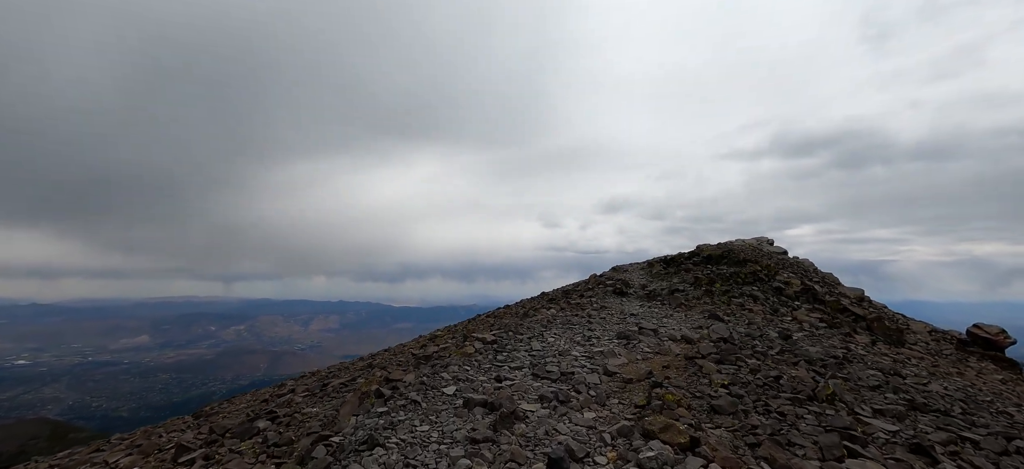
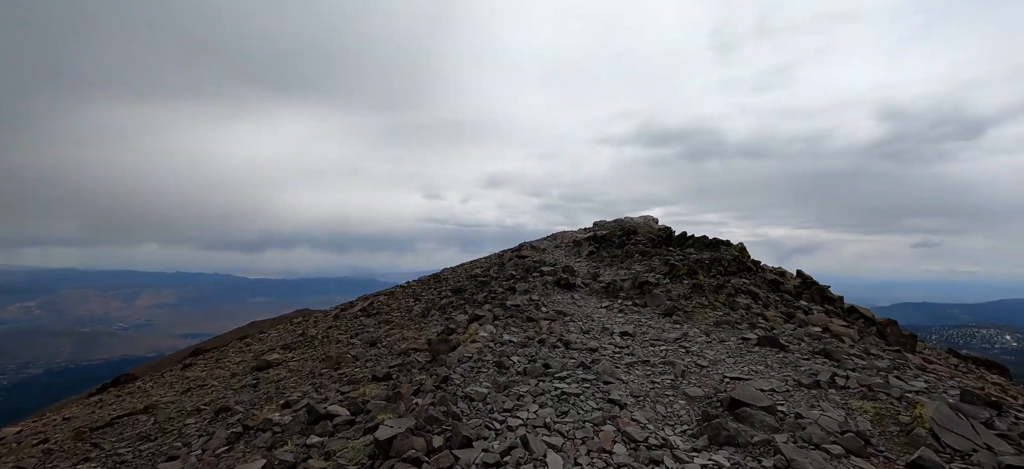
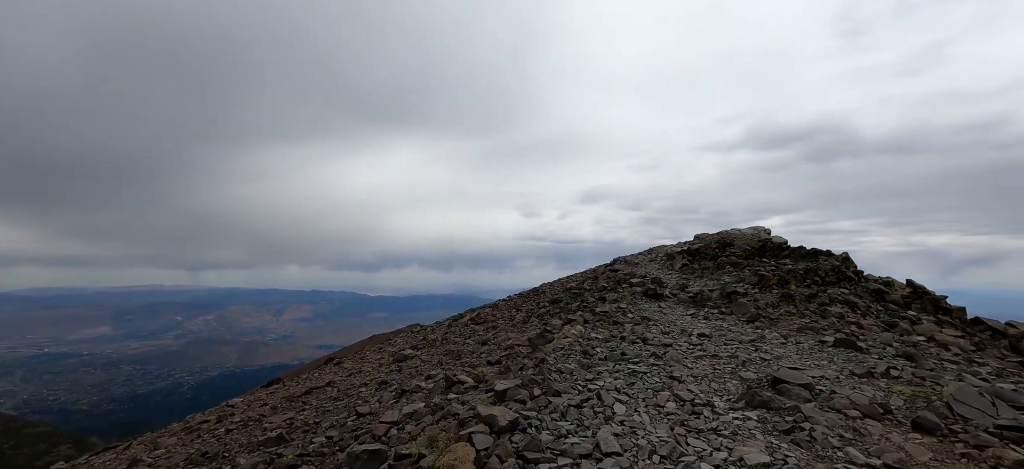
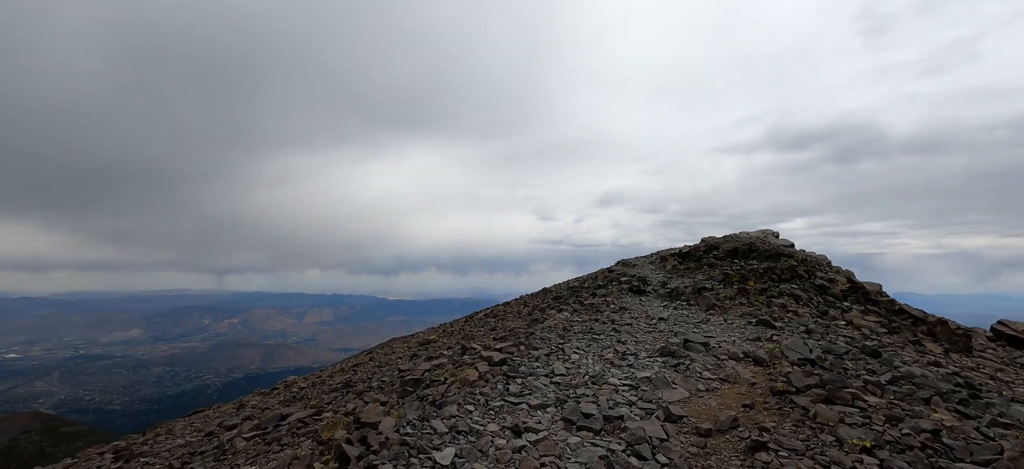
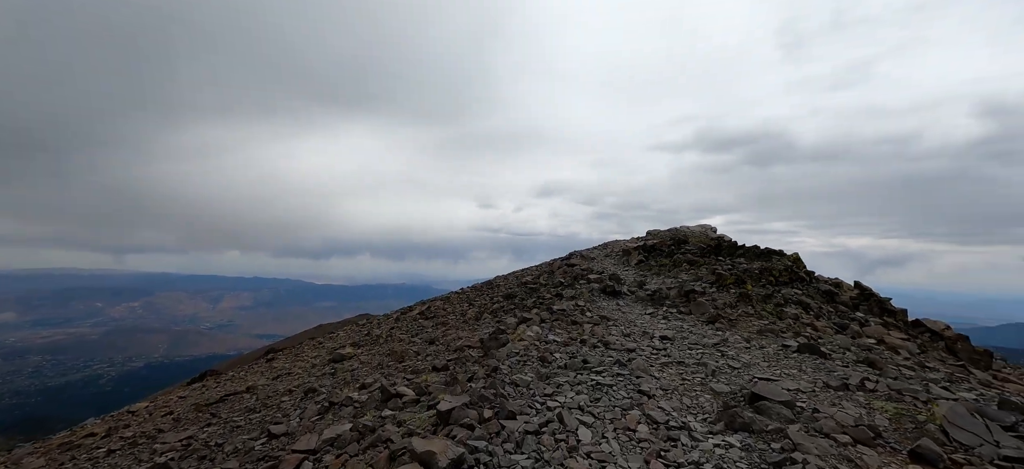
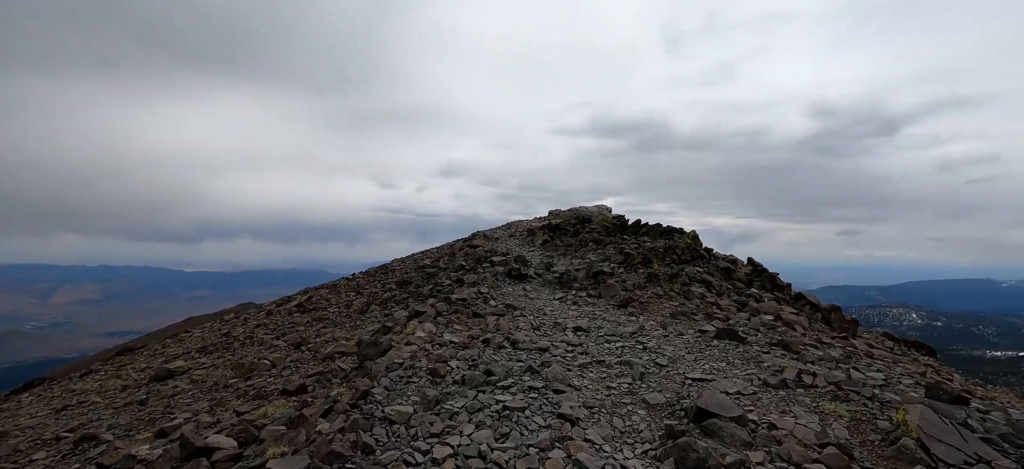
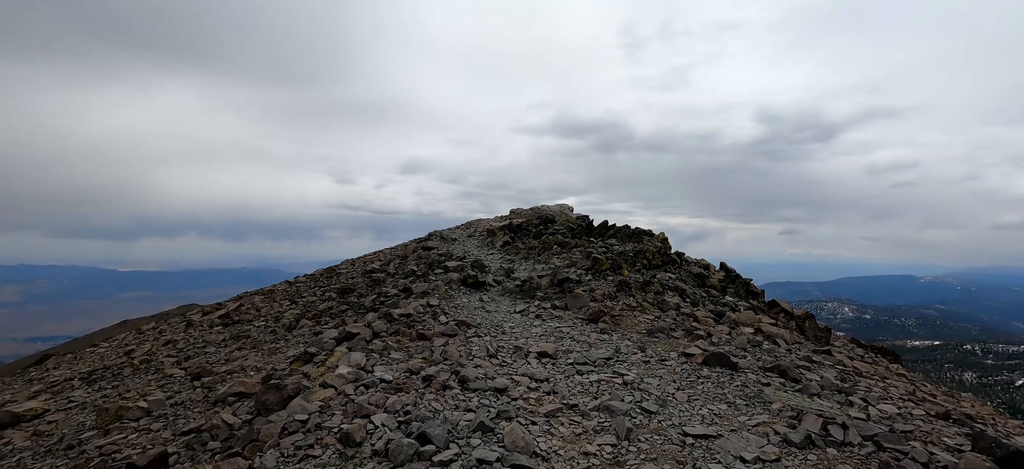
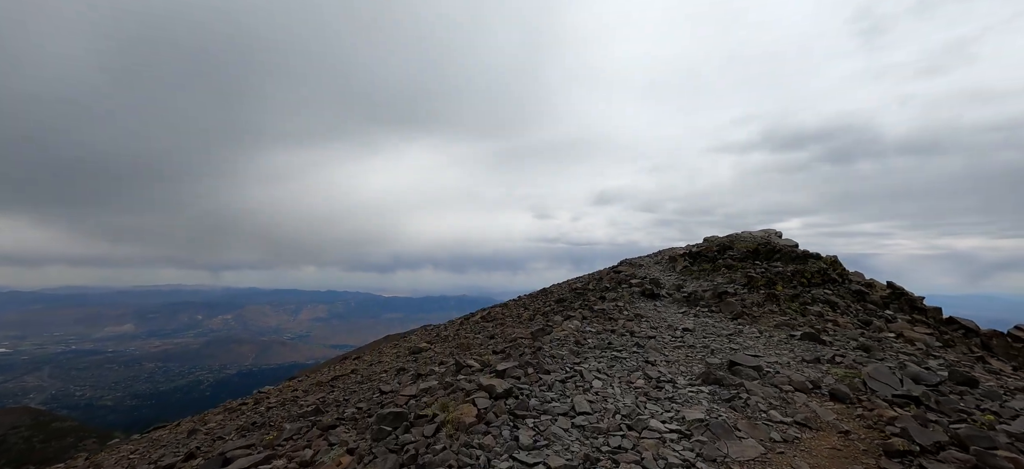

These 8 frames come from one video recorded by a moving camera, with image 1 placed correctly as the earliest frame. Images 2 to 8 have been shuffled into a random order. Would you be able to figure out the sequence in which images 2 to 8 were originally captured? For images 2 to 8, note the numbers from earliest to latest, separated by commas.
4, 8, 3, 5, 2, 6, 7
